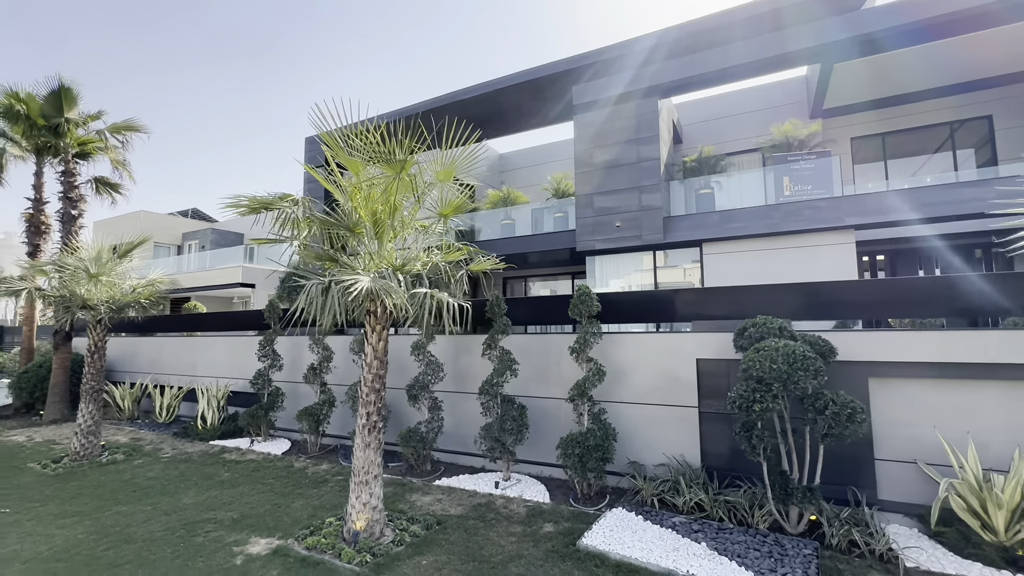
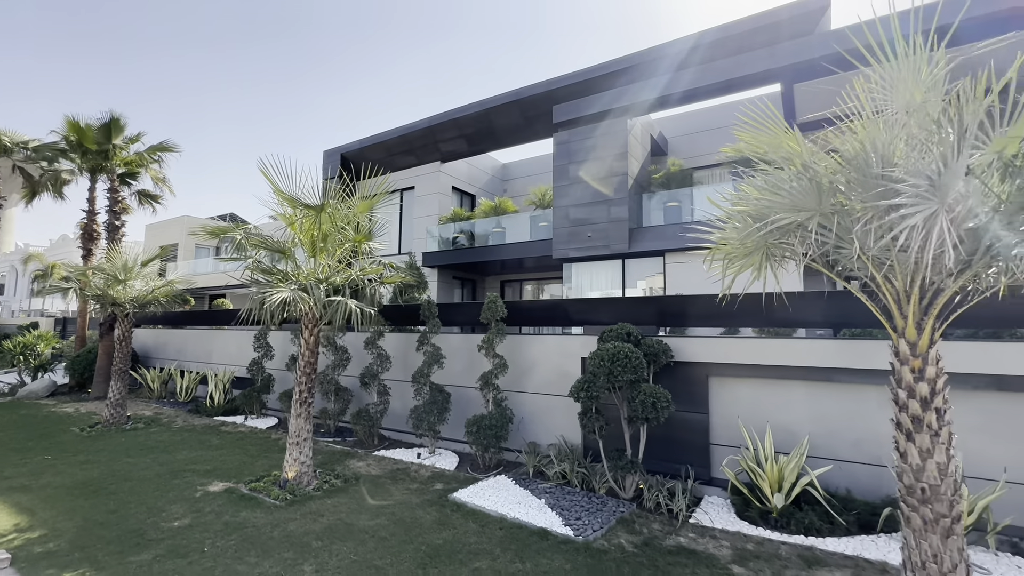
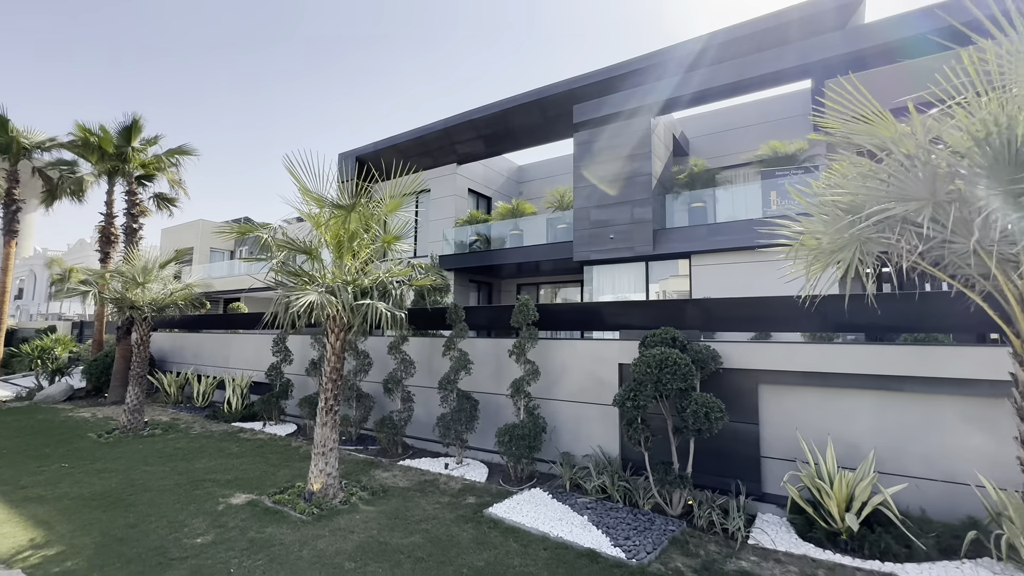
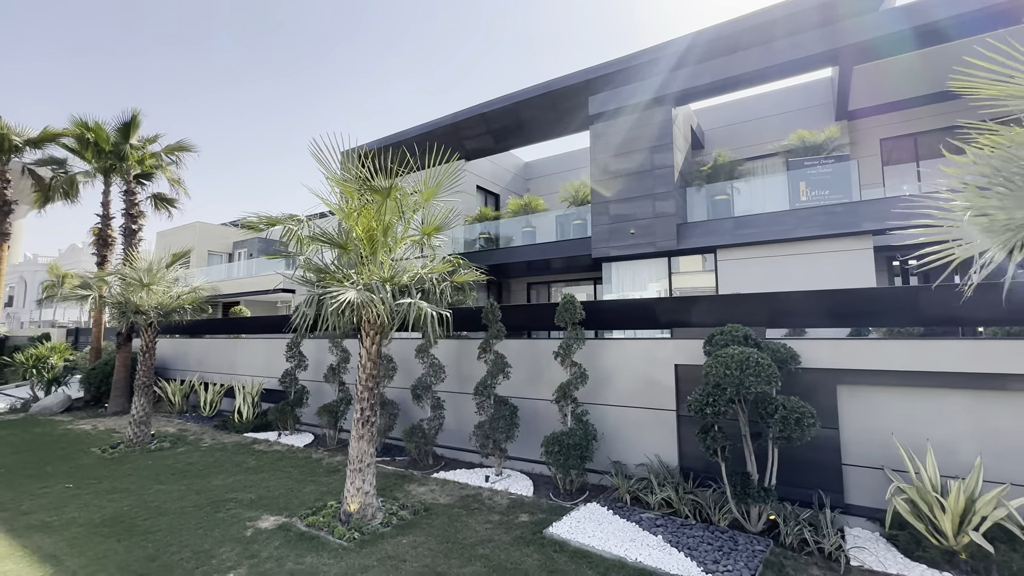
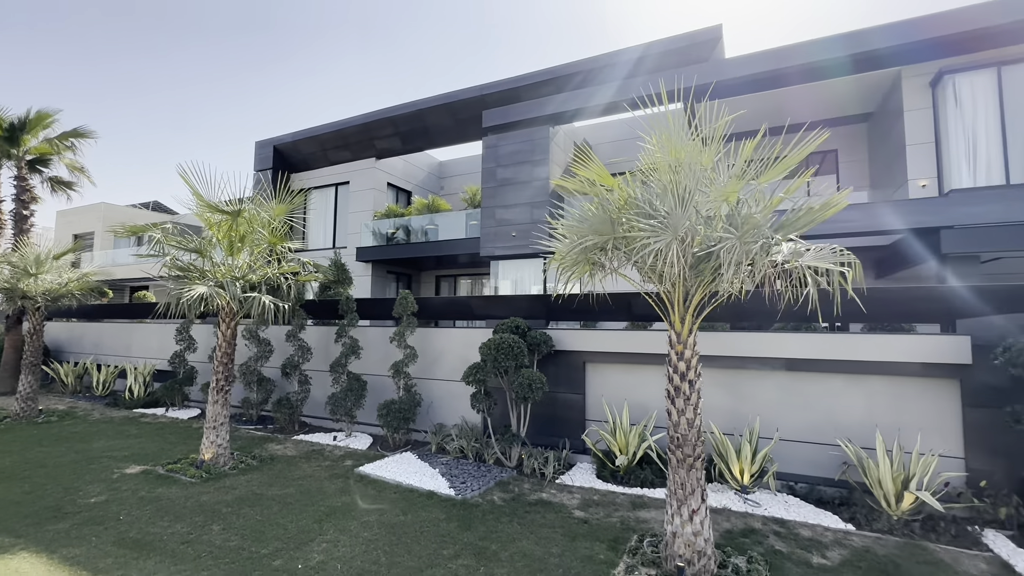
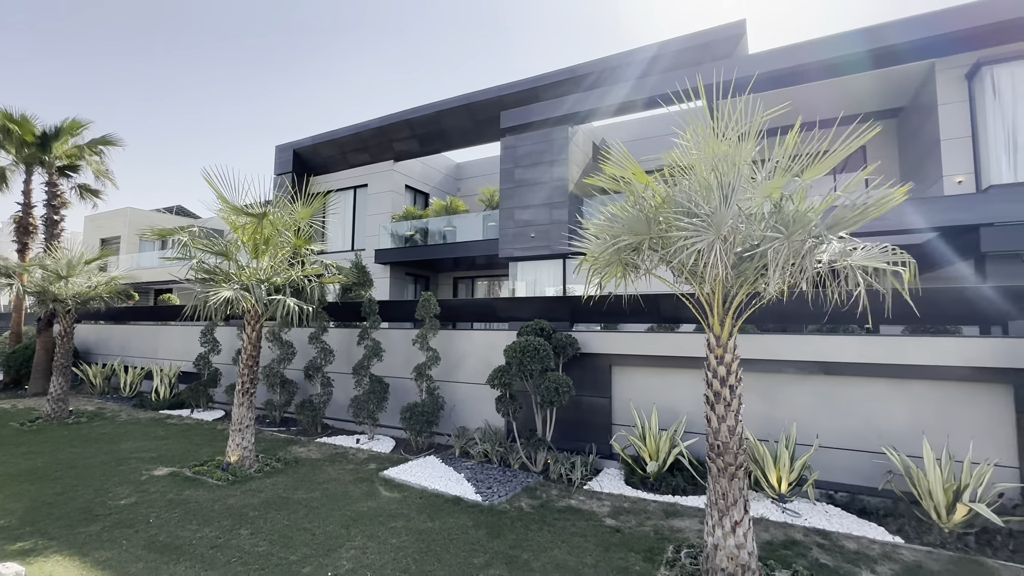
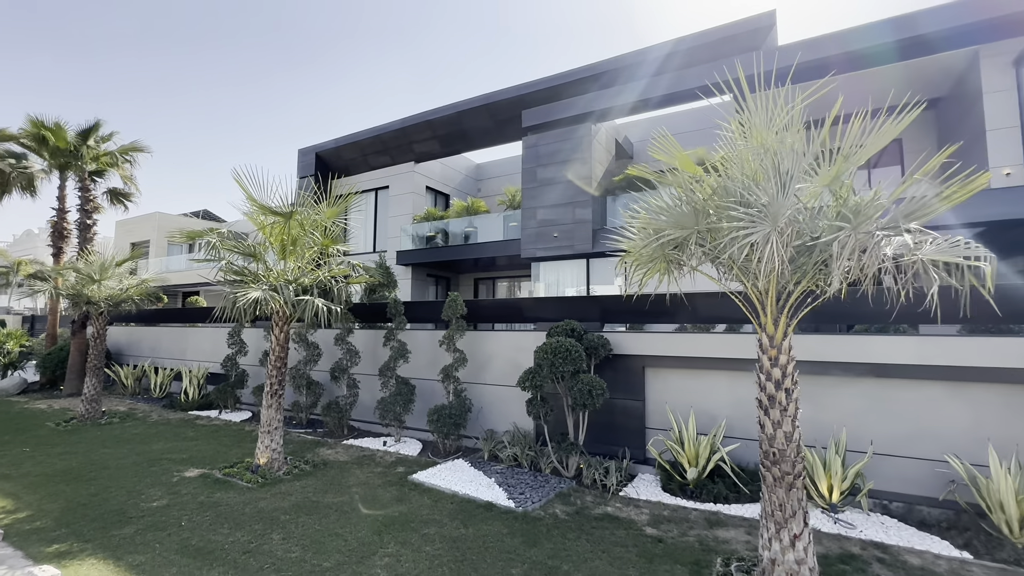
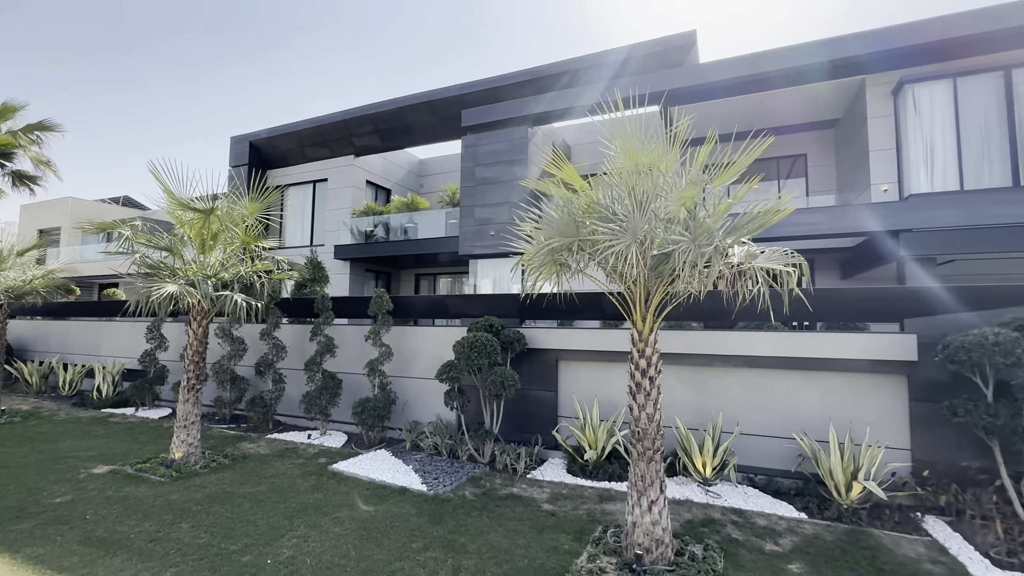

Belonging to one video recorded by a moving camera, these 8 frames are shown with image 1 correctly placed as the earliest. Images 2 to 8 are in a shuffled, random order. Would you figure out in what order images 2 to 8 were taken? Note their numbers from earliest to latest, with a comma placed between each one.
4, 3, 2, 7, 6, 5, 8
